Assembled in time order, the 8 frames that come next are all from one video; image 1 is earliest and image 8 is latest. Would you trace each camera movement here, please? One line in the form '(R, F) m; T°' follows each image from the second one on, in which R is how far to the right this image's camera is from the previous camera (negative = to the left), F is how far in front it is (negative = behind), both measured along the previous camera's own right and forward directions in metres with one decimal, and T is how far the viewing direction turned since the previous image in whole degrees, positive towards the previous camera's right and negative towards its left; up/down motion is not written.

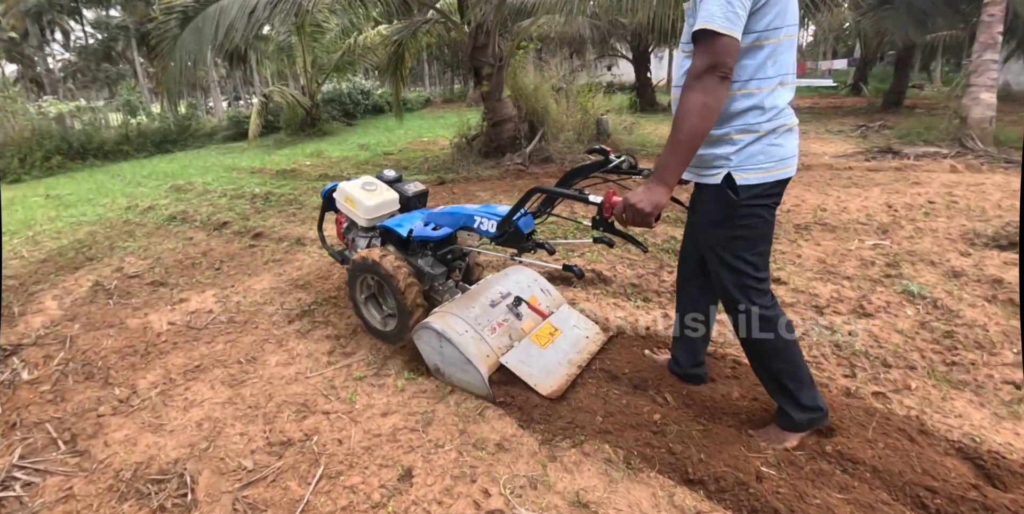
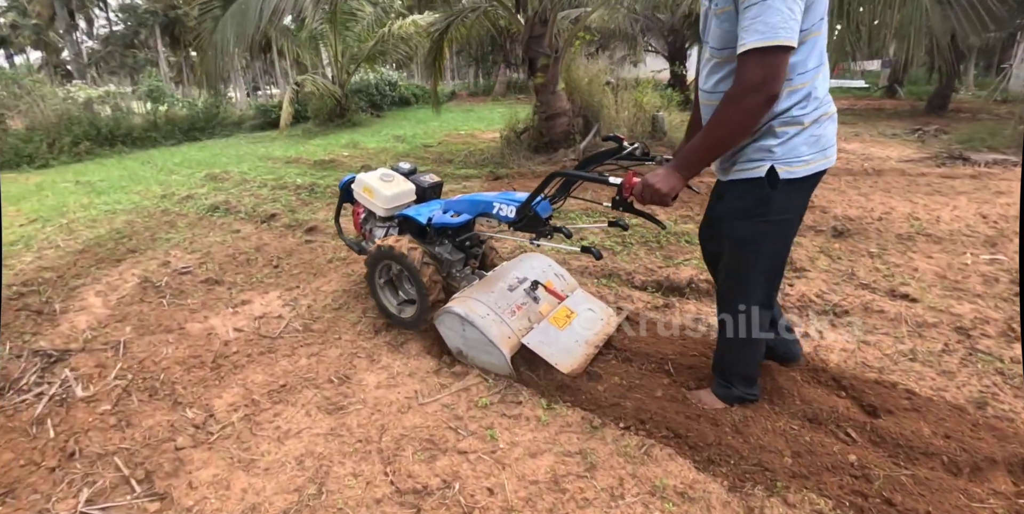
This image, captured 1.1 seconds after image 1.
(-0.6, +0.4) m; 0°
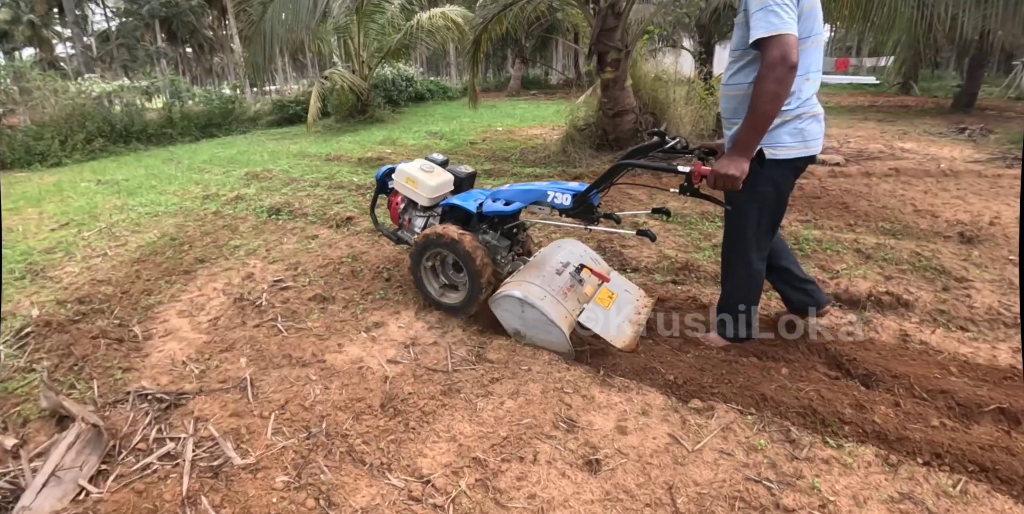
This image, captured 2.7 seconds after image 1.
(-1.0, +0.4) m; +2°
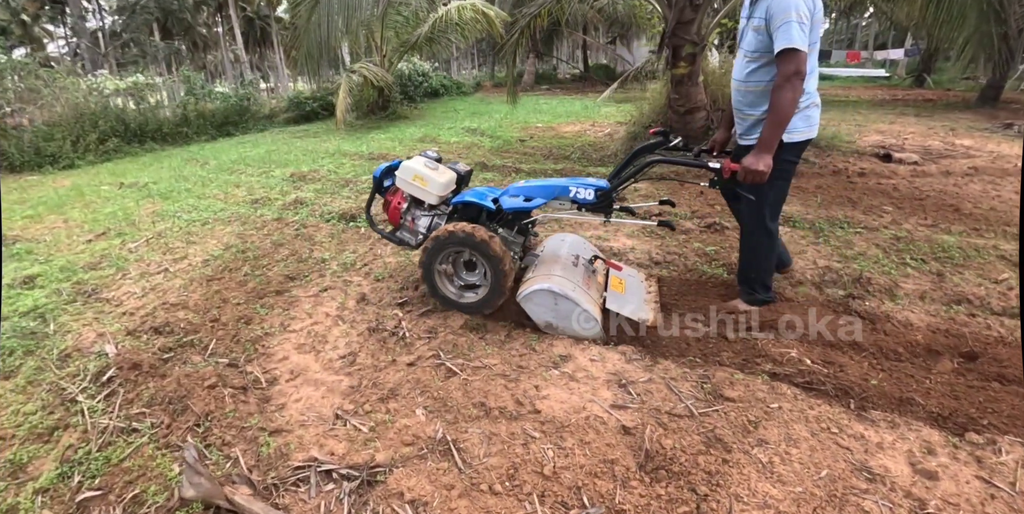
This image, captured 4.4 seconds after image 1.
(-0.9, +0.4) m; +2°
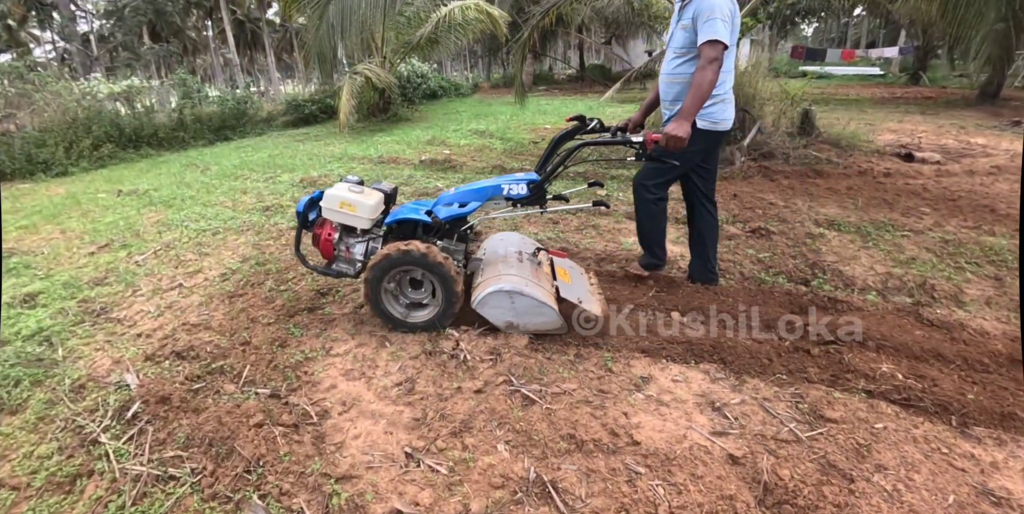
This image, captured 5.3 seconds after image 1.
(-0.3, +0.2) m; +1°
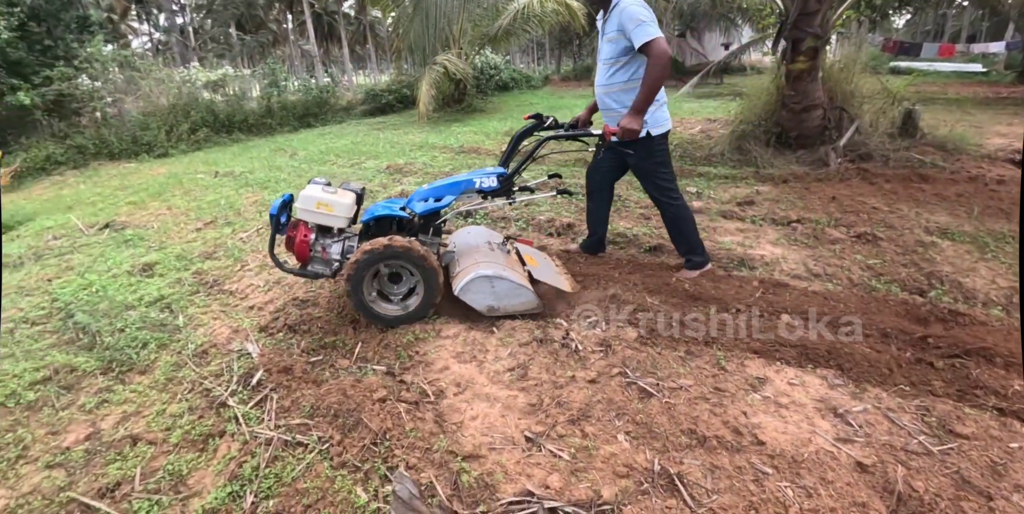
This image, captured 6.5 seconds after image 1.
(-0.3, 0.0) m; -5°
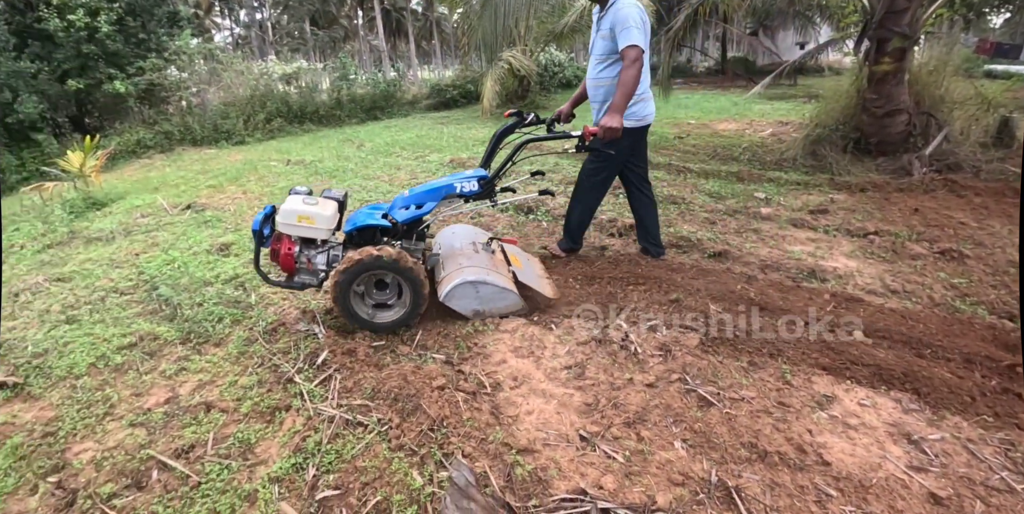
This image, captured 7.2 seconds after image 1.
(-0.1, 0.0) m; -5°
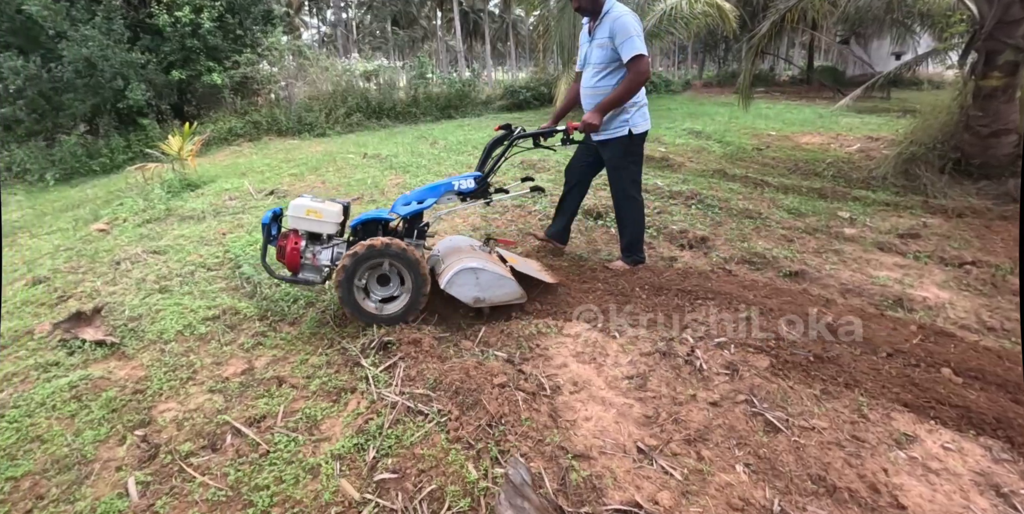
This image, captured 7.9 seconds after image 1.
(-0.1, 0.0) m; -6°
